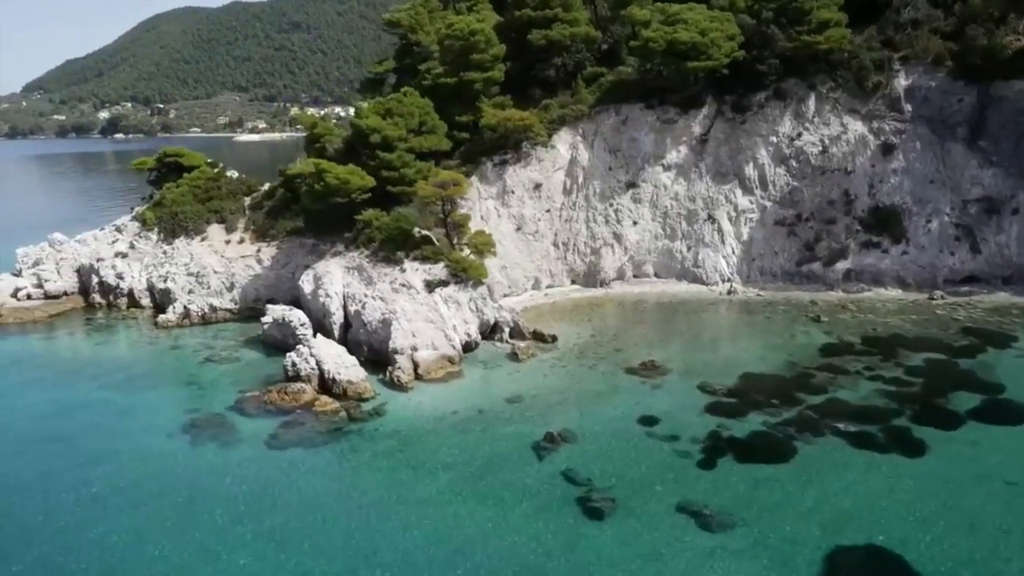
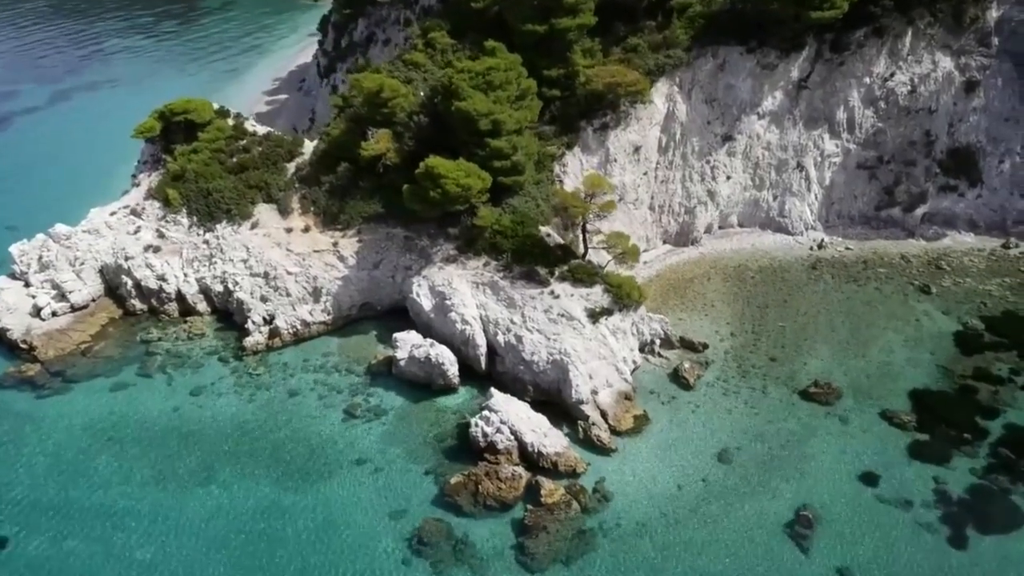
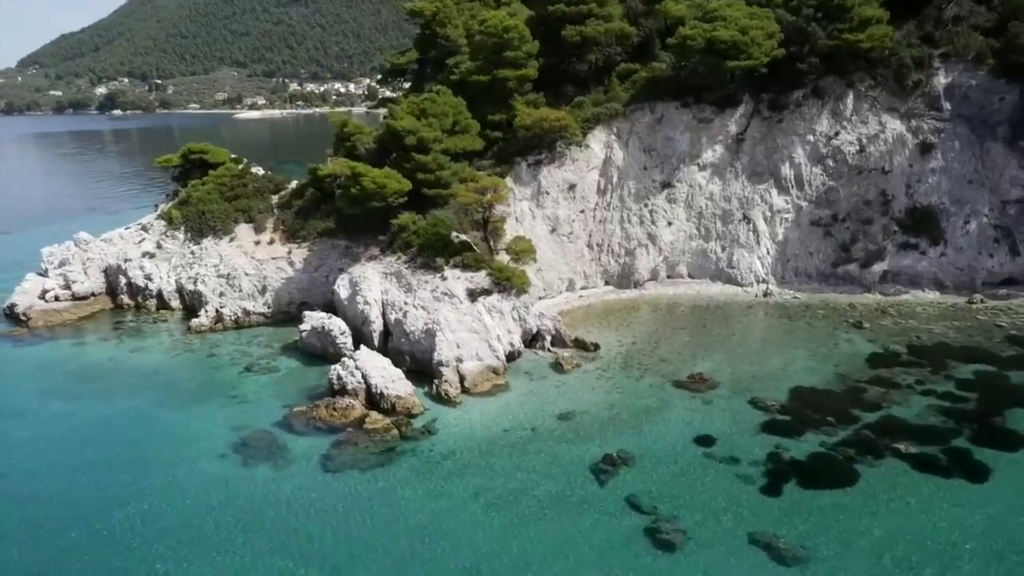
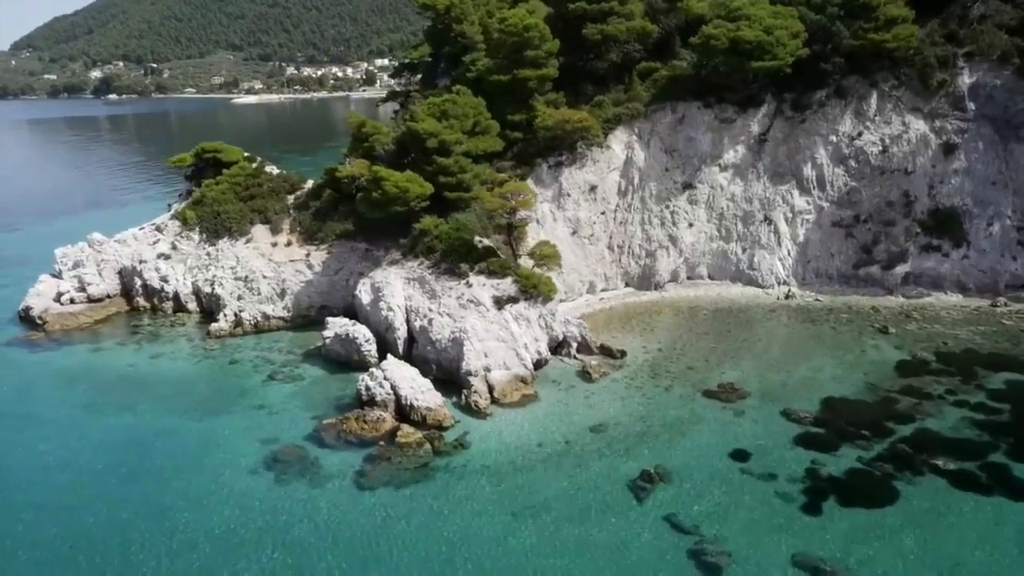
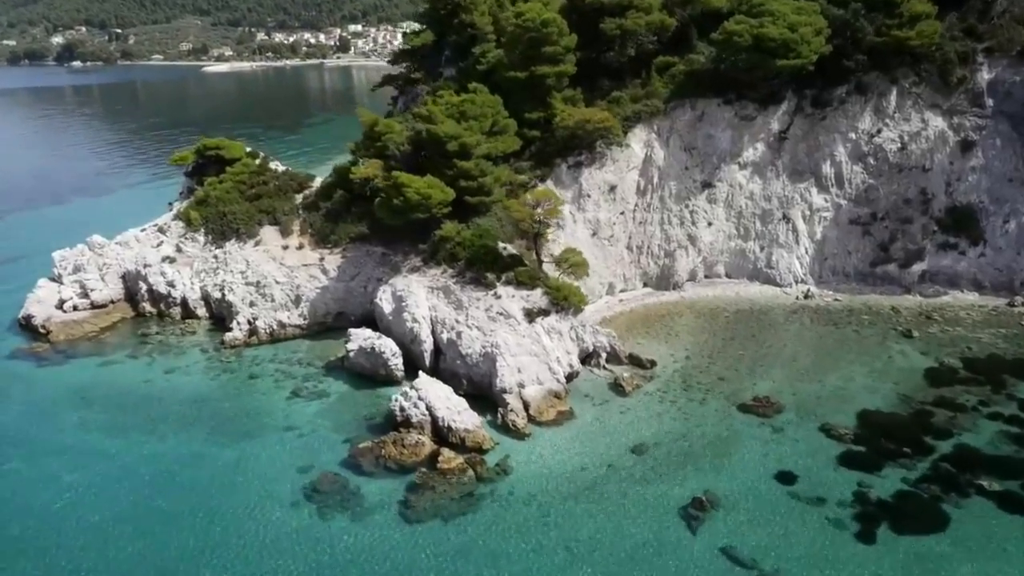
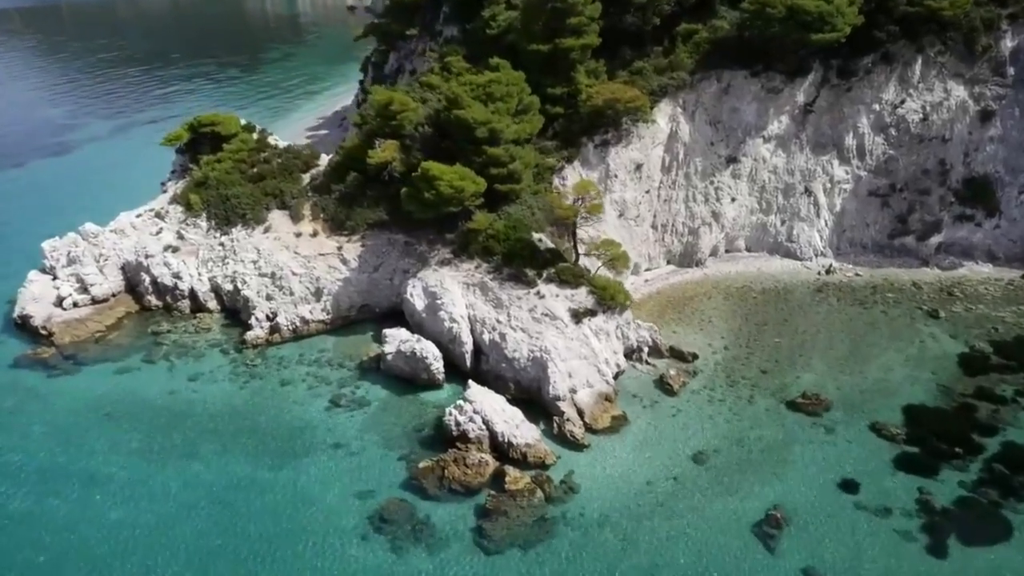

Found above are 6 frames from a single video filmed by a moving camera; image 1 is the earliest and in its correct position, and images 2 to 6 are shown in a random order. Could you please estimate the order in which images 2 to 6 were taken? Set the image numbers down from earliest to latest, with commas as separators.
3, 4, 5, 6, 2
